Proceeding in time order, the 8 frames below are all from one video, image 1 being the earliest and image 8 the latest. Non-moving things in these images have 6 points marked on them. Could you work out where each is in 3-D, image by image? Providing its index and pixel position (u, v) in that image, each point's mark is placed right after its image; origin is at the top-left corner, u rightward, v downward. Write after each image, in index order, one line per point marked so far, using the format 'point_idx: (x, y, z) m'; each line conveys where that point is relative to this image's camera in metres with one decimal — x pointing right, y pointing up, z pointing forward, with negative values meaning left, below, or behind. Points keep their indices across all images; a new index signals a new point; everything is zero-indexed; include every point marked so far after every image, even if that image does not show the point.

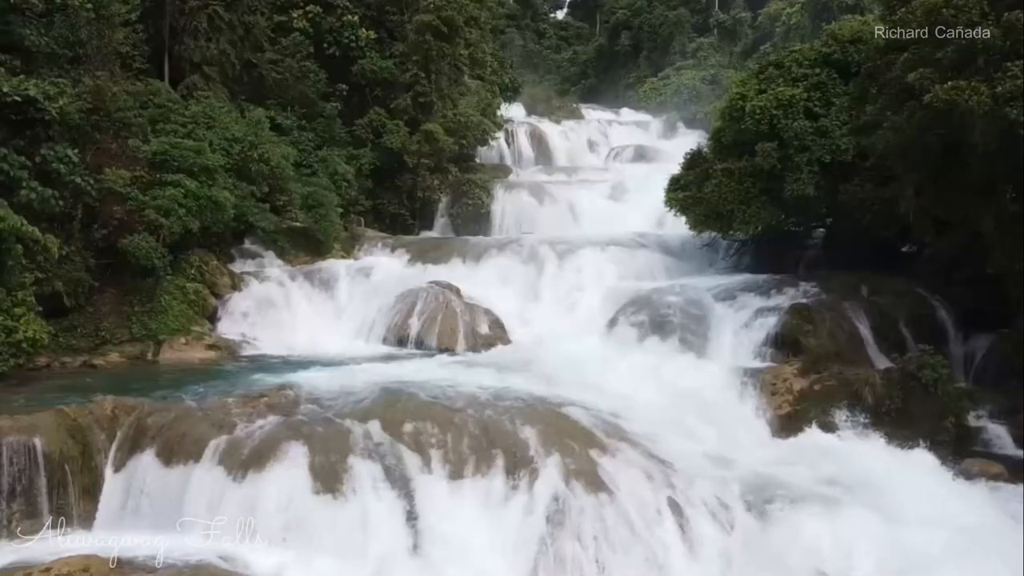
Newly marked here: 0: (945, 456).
0: (+6.8, -2.6, +10.0) m
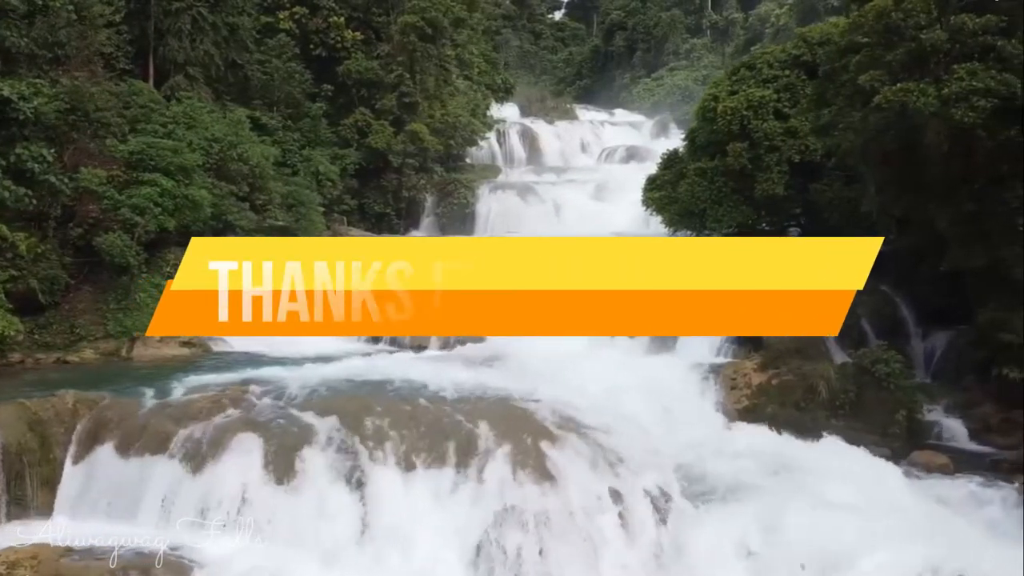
0: (+6.2, -2.6, +10.3) m
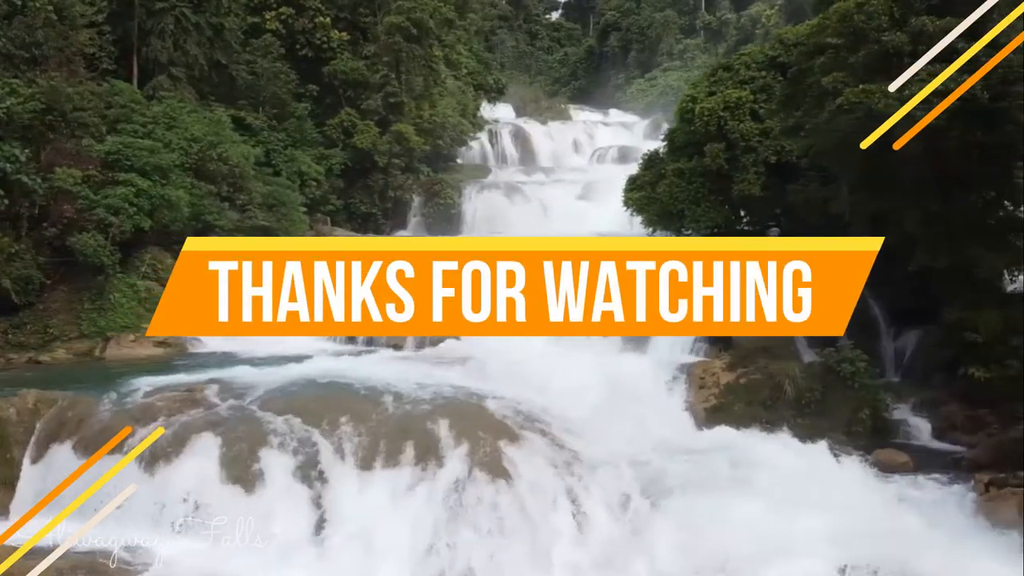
0: (+5.6, -2.6, +10.4) m
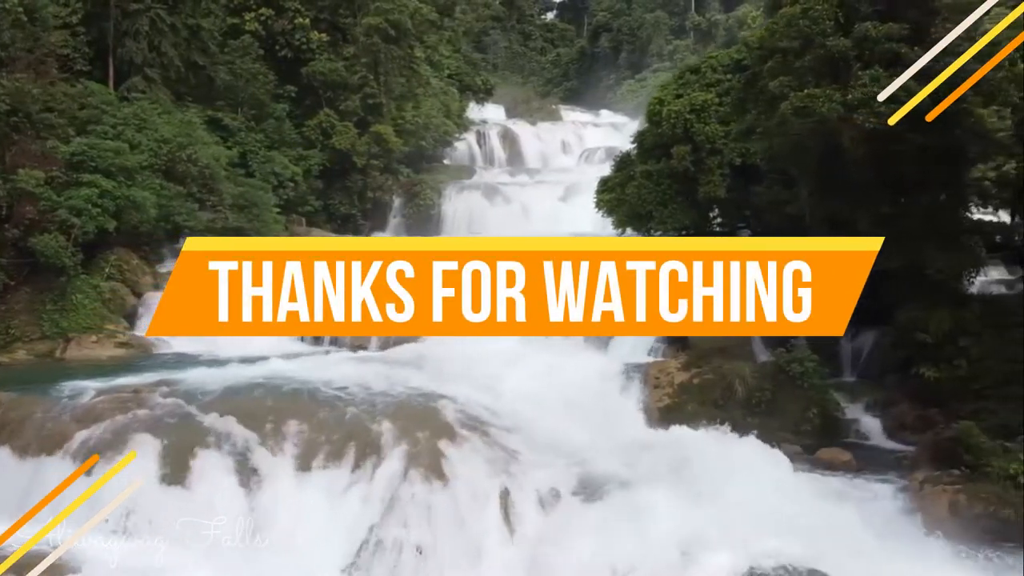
0: (+4.9, -2.6, +10.5) m
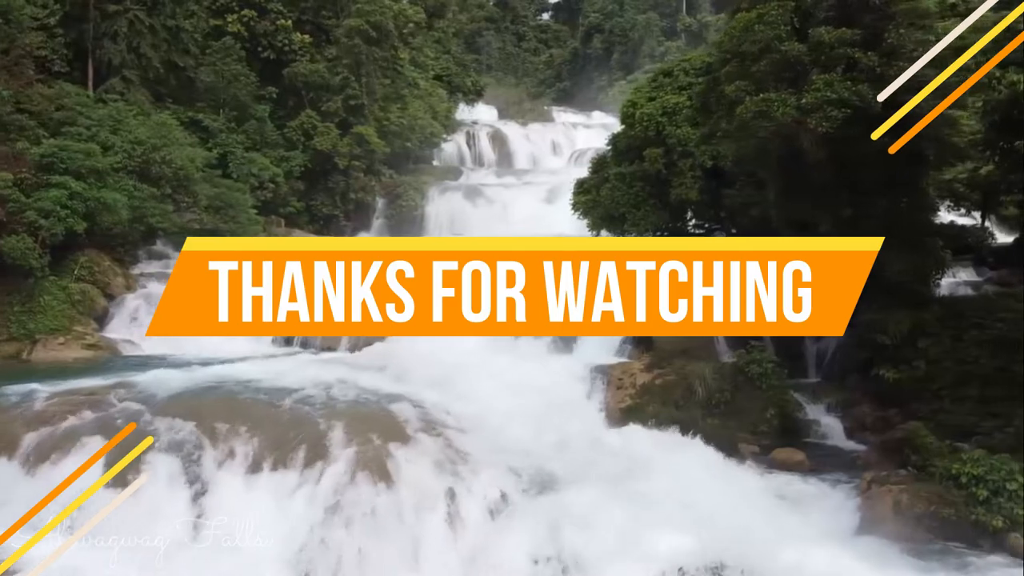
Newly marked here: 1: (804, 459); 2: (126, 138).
0: (+4.2, -2.6, +10.6) m
1: (+4.6, -2.7, +10.0) m
2: (-10.4, +4.0, +17.2) m
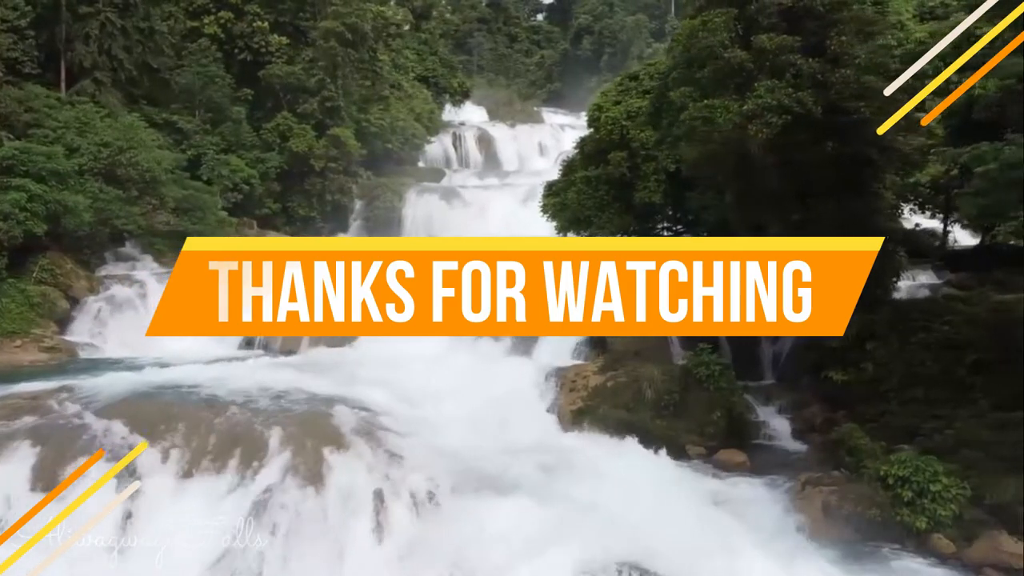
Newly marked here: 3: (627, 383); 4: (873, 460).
0: (+3.3, -2.7, +10.7) m
1: (+3.7, -2.7, +10.2) m
2: (-11.4, +4.0, +17.2) m
3: (+2.1, -1.7, +11.6) m
4: (+5.0, -2.4, +9.0) m
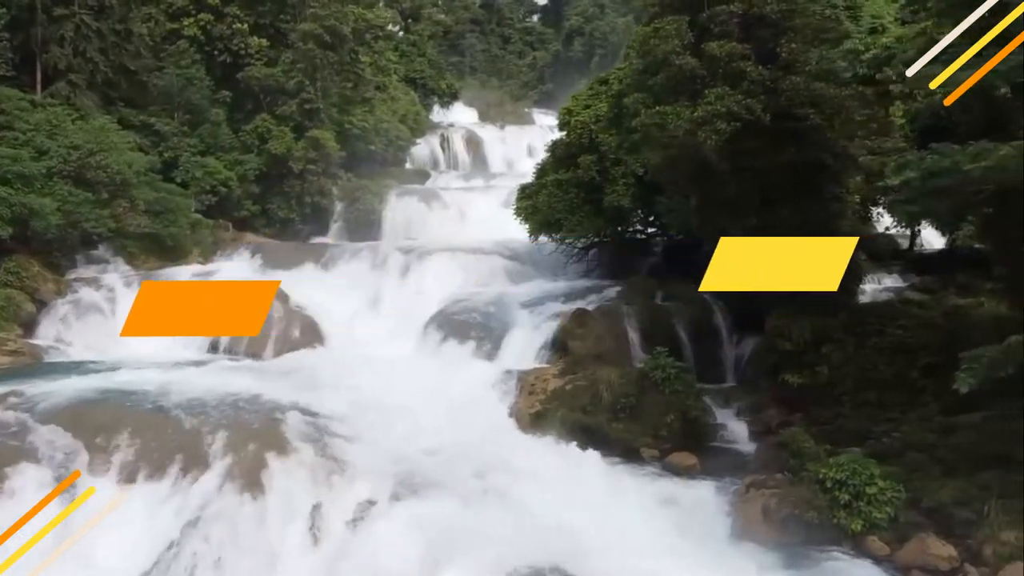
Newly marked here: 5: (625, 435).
0: (+2.6, -2.8, +10.8) m
1: (+3.0, -2.8, +10.3) m
2: (-12.2, +3.9, +17.2) m
3: (+1.3, -1.8, +11.7) m
4: (+4.3, -2.5, +9.1) m
5: (+1.9, -2.6, +11.1) m
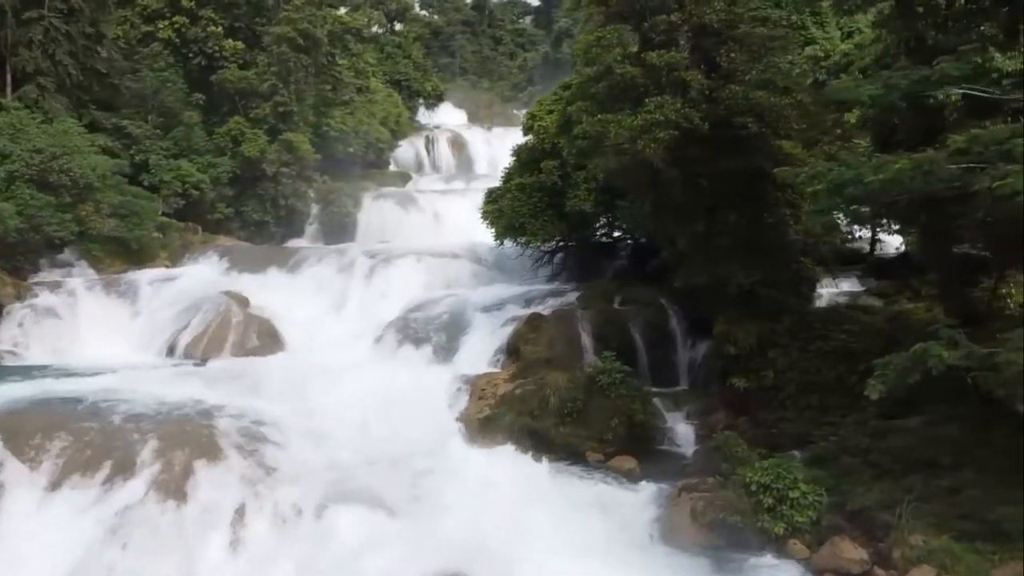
0: (+1.6, -2.9, +10.9) m
1: (+2.0, -2.9, +10.4) m
2: (-13.2, +3.8, +17.2) m
3: (+0.4, -1.9, +11.8) m
4: (+3.4, -2.6, +9.2) m
5: (+1.0, -2.7, +11.2) m
